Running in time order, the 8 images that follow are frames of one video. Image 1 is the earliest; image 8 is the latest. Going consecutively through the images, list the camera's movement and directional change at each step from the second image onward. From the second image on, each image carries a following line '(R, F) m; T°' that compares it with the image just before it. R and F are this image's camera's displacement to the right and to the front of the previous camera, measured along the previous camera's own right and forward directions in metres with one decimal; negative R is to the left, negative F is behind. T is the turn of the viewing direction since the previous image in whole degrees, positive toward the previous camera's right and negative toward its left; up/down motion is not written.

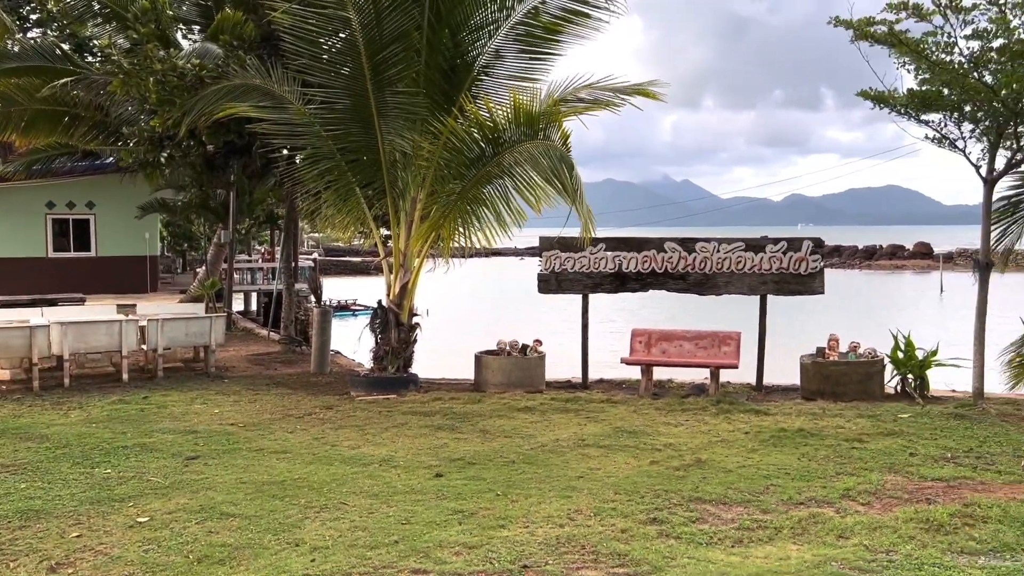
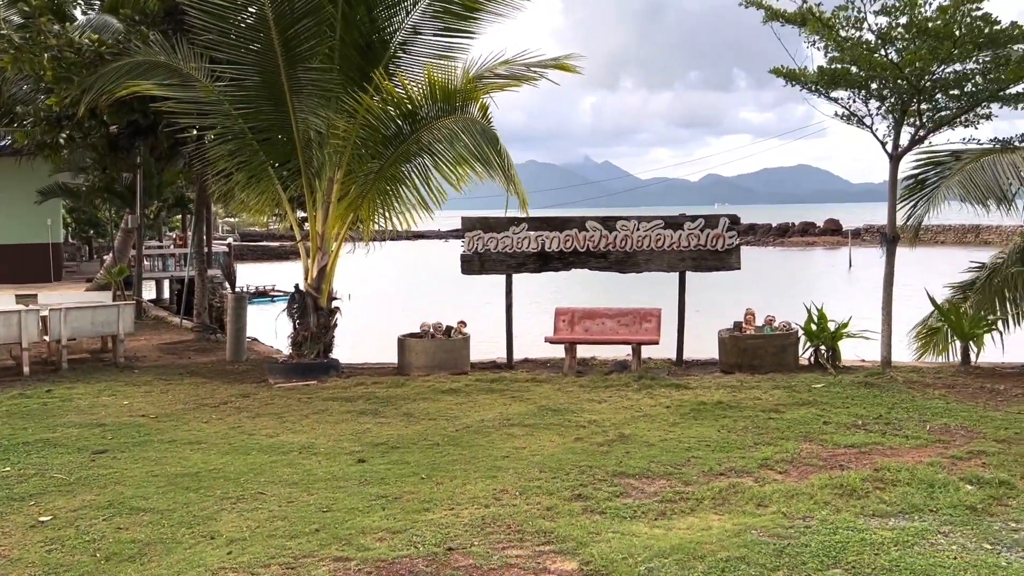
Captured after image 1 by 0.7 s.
(0.0, +0.1) m; +5°
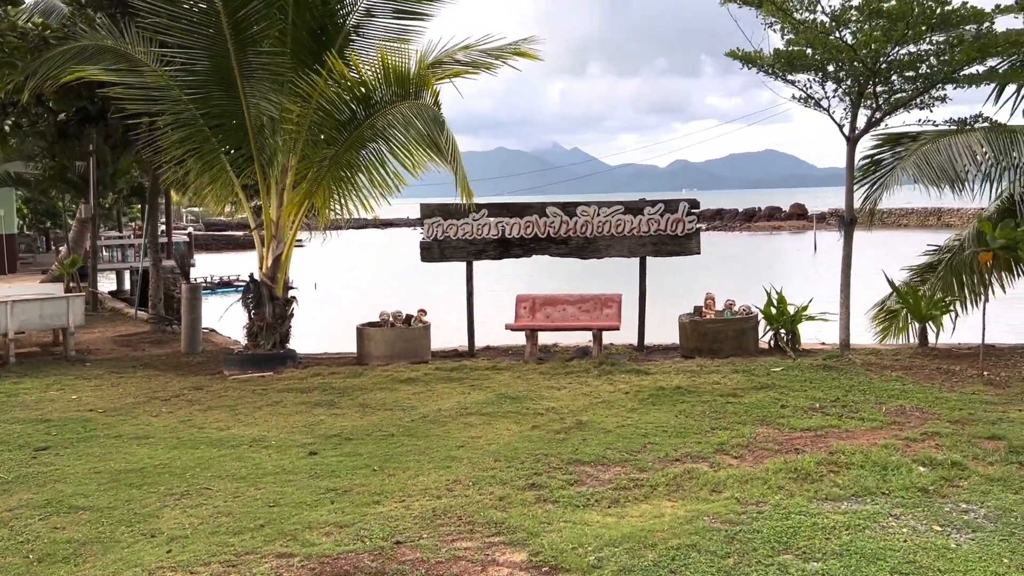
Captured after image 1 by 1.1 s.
(+0.1, +0.1) m; +2°
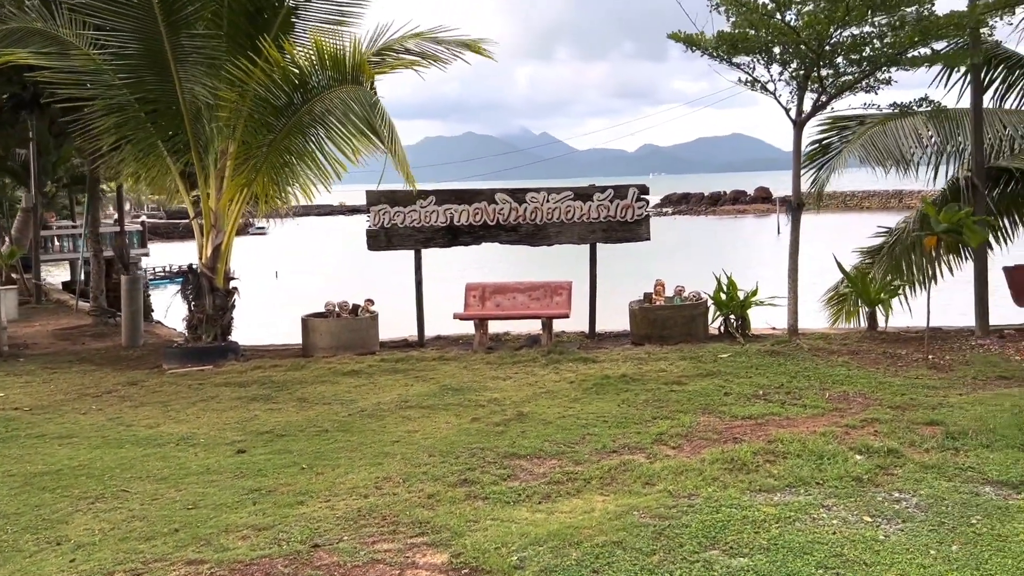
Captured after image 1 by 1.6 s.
(+0.2, +0.1) m; +2°
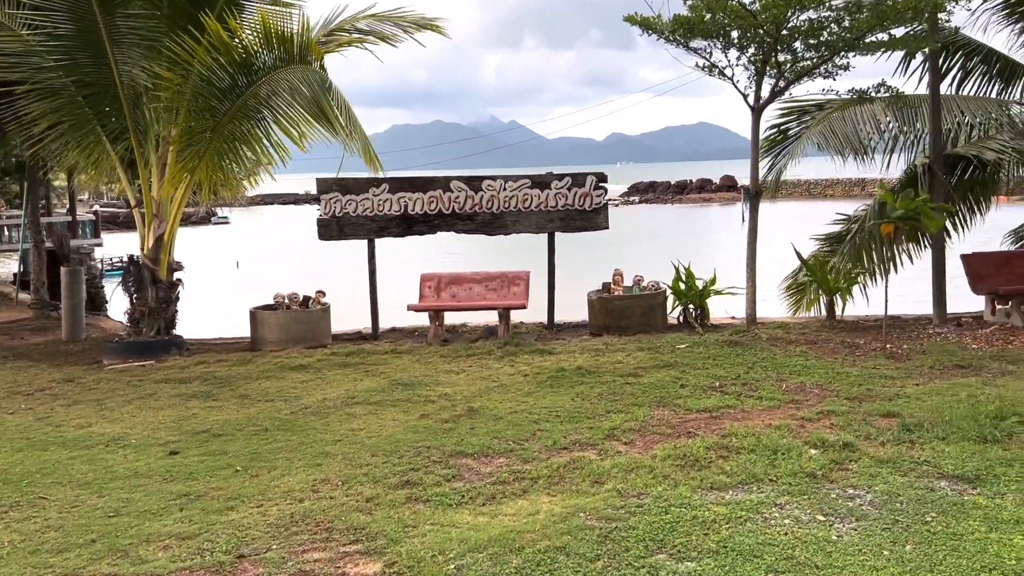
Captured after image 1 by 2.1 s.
(+0.1, +0.2) m; +2°
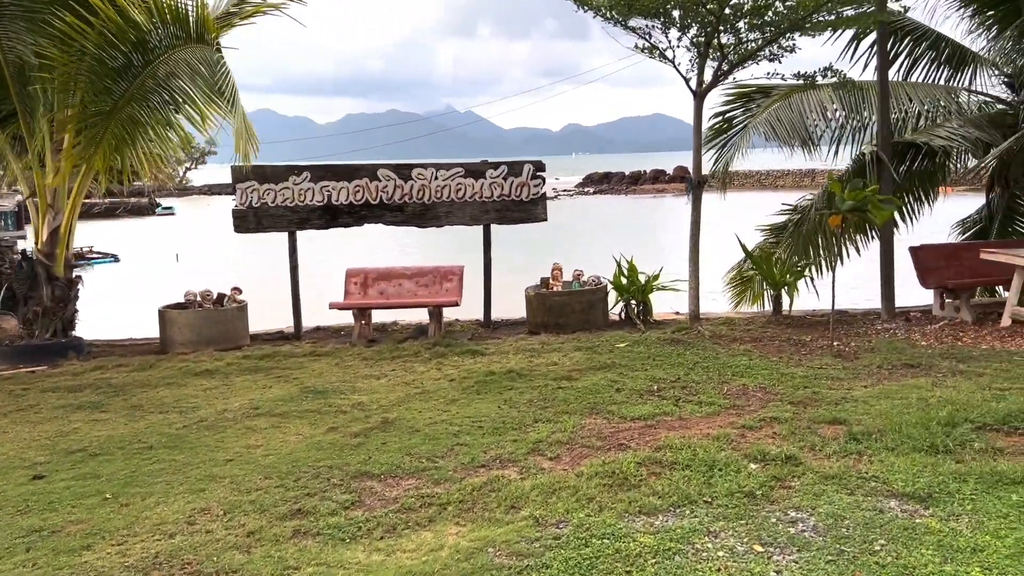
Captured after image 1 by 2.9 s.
(+0.2, +0.5) m; +3°
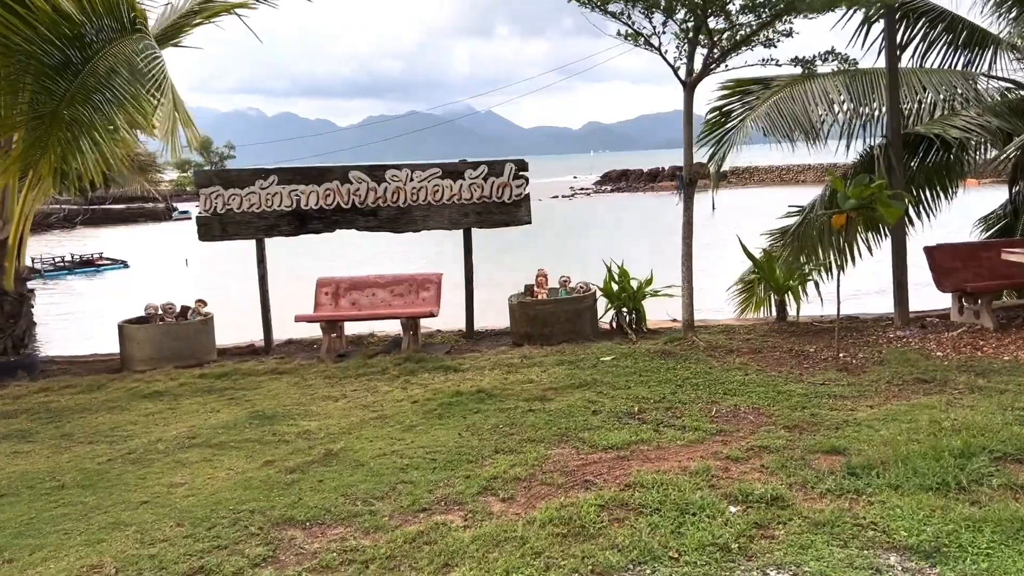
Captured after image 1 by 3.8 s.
(+0.3, +0.5) m; -1°
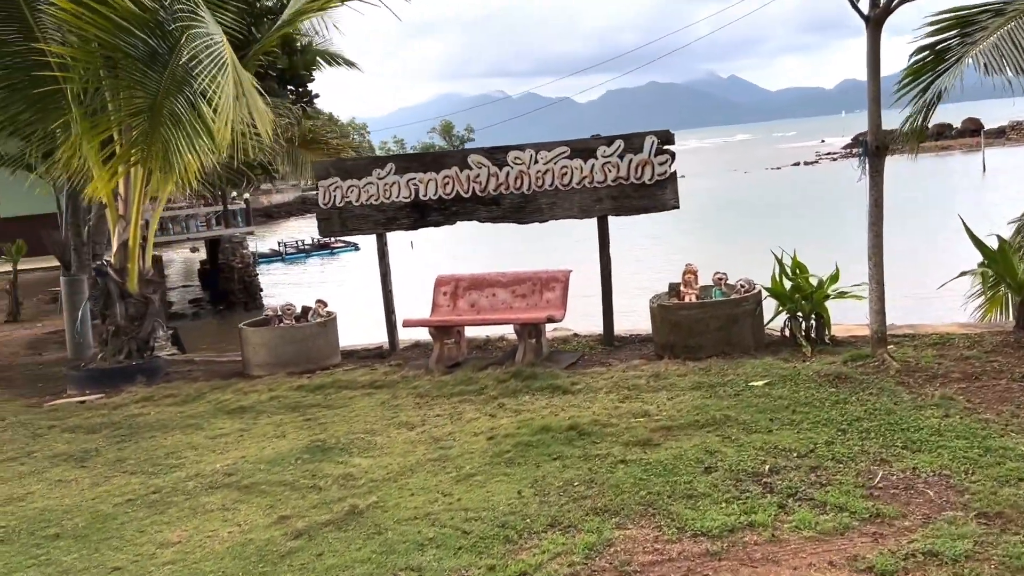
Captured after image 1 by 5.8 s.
(+0.7, +1.2) m; -16°
